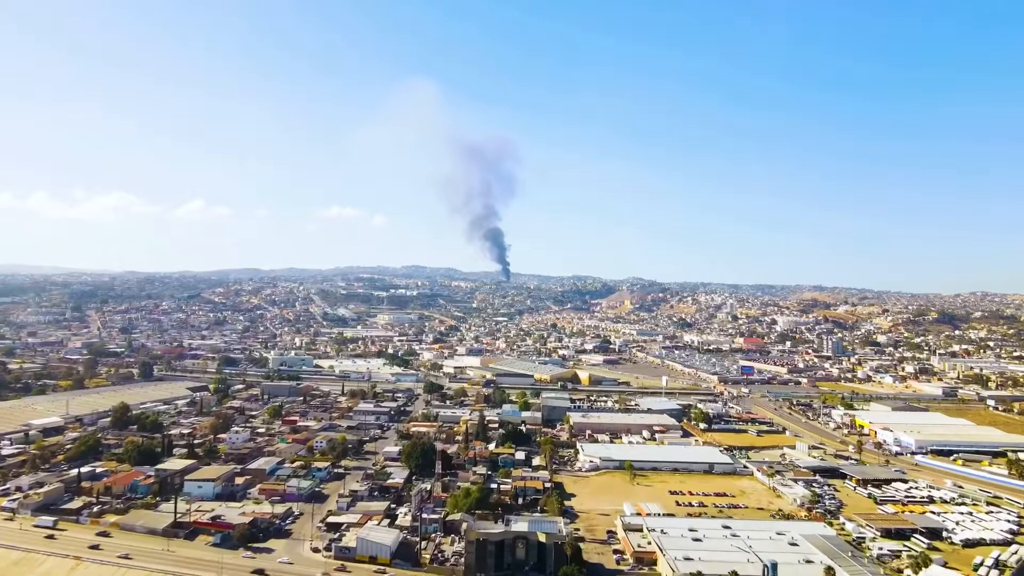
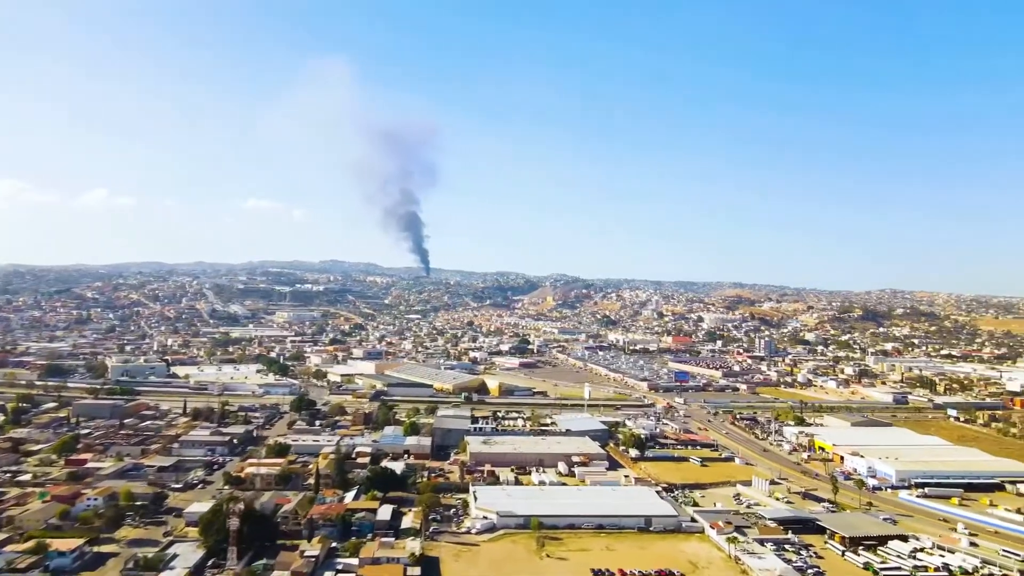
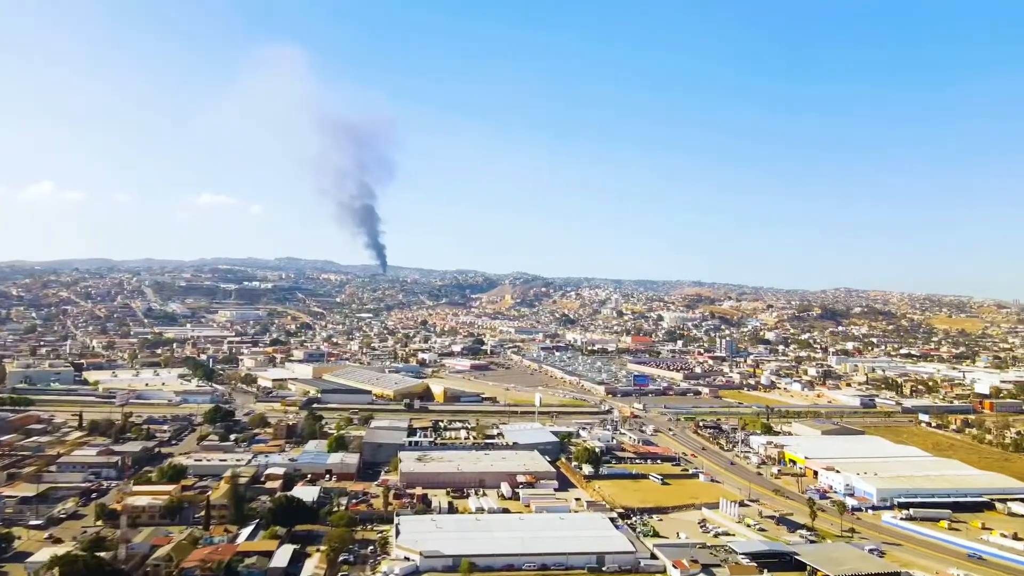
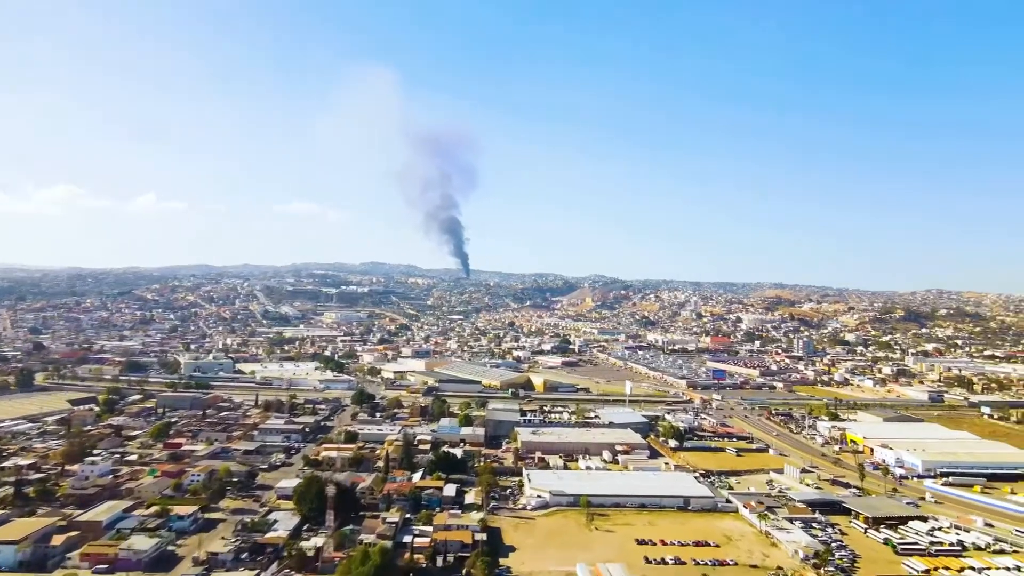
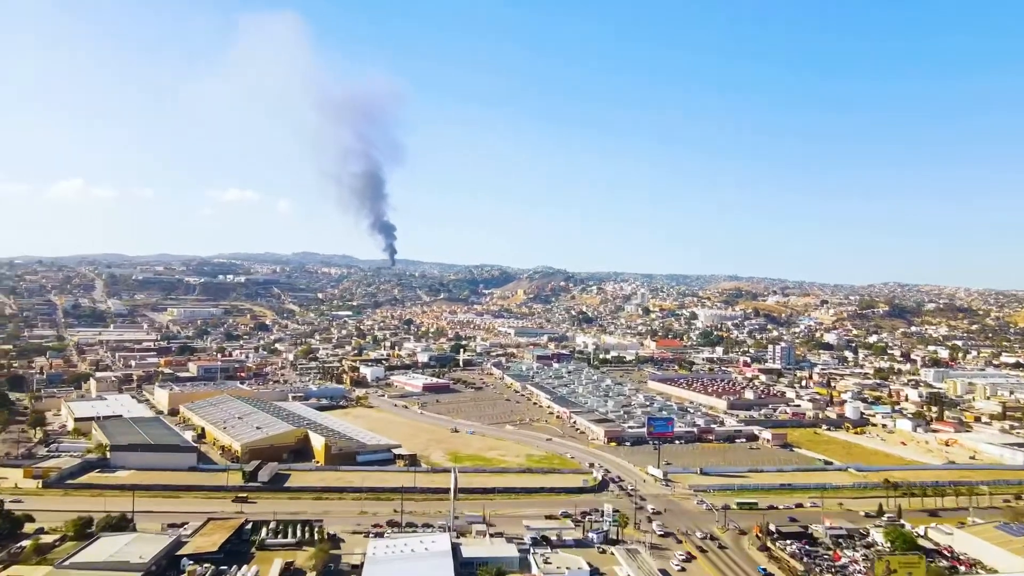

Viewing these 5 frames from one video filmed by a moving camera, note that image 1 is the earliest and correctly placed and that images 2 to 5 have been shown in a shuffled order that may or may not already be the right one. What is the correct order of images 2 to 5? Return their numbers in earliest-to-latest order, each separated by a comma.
4, 2, 3, 5
